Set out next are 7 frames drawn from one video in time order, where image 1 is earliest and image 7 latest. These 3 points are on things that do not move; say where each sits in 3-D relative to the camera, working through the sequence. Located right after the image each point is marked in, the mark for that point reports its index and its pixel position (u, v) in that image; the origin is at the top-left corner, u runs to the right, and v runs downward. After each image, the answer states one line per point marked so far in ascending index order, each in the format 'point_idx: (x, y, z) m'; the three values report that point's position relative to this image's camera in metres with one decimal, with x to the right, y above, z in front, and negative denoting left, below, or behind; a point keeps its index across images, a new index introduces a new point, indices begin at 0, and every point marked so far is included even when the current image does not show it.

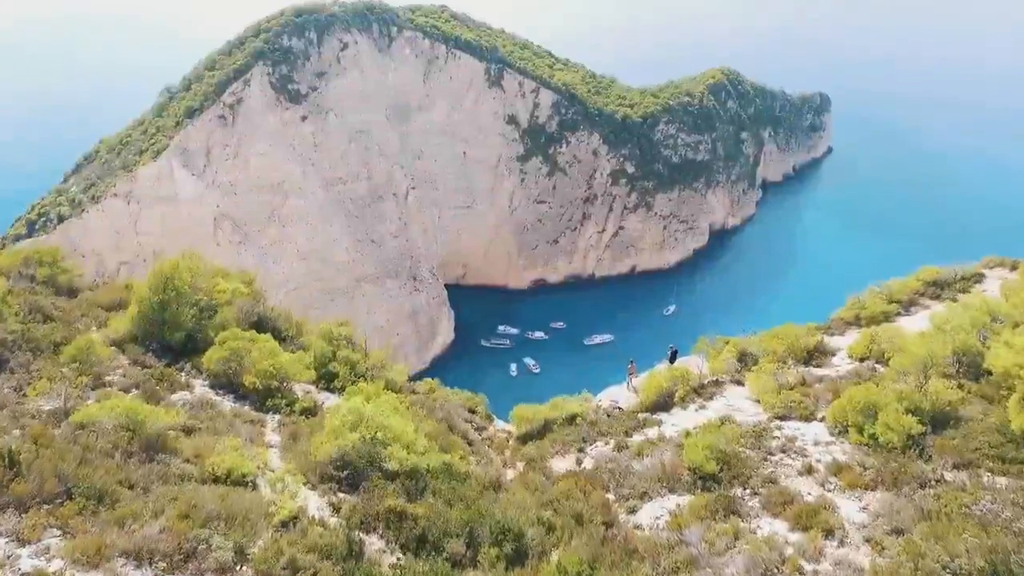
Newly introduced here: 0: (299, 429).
0: (-6.9, -4.7, +20.1) m
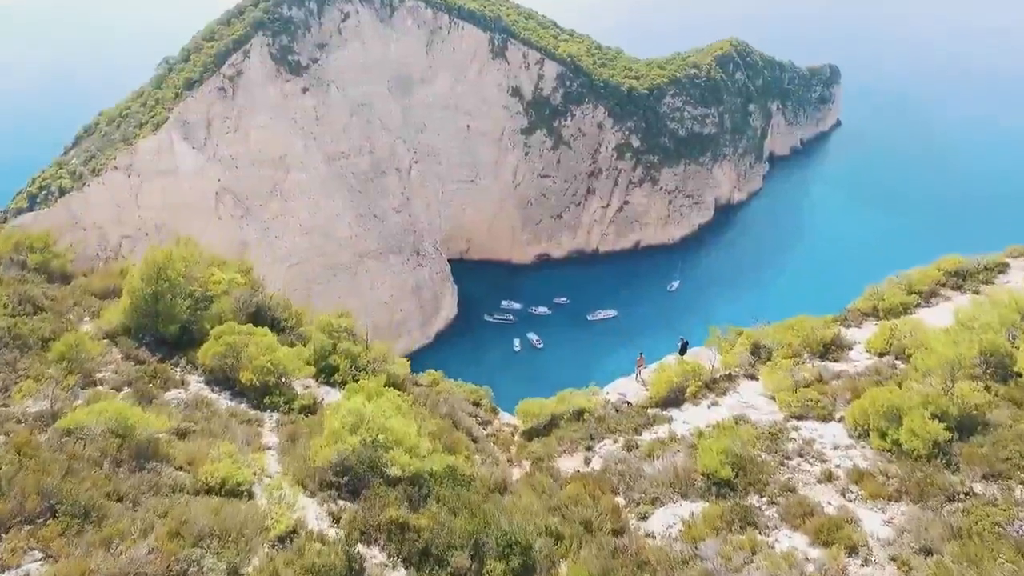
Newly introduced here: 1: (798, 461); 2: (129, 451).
0: (-6.7, -4.5, +19.4) m
1: (+8.6, -5.2, +18.6) m
2: (-9.5, -4.1, +15.4) m
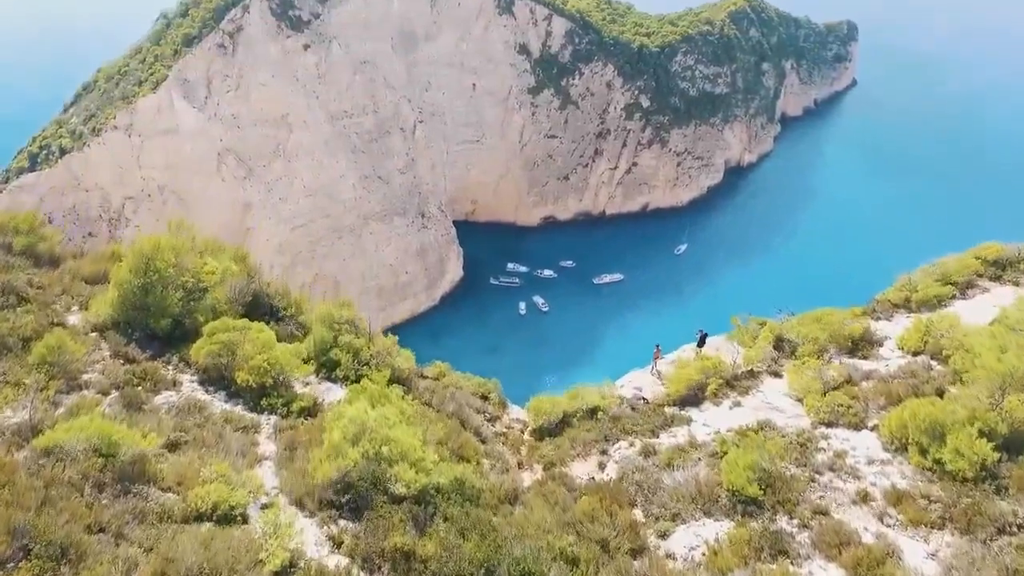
0: (-6.3, -4.5, +18.3) m
1: (+9.0, -5.3, +17.4) m
2: (-9.2, -4.3, +14.3) m
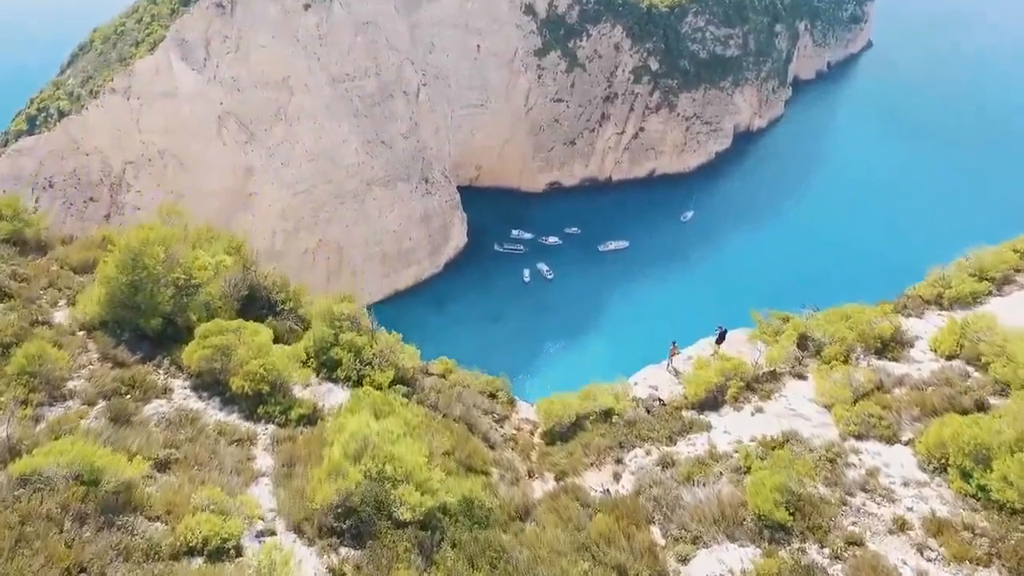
0: (-6.0, -4.6, +17.2) m
1: (+9.3, -5.6, +16.3) m
2: (-8.9, -4.6, +13.3) m
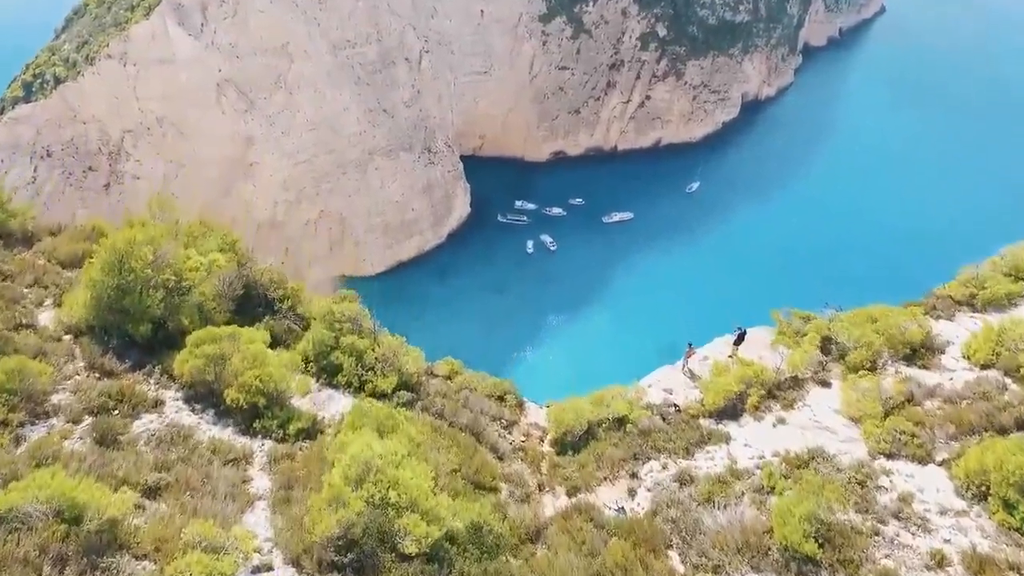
0: (-5.7, -4.9, +16.3) m
1: (+9.5, -6.0, +15.4) m
2: (-8.7, -5.1, +12.3) m
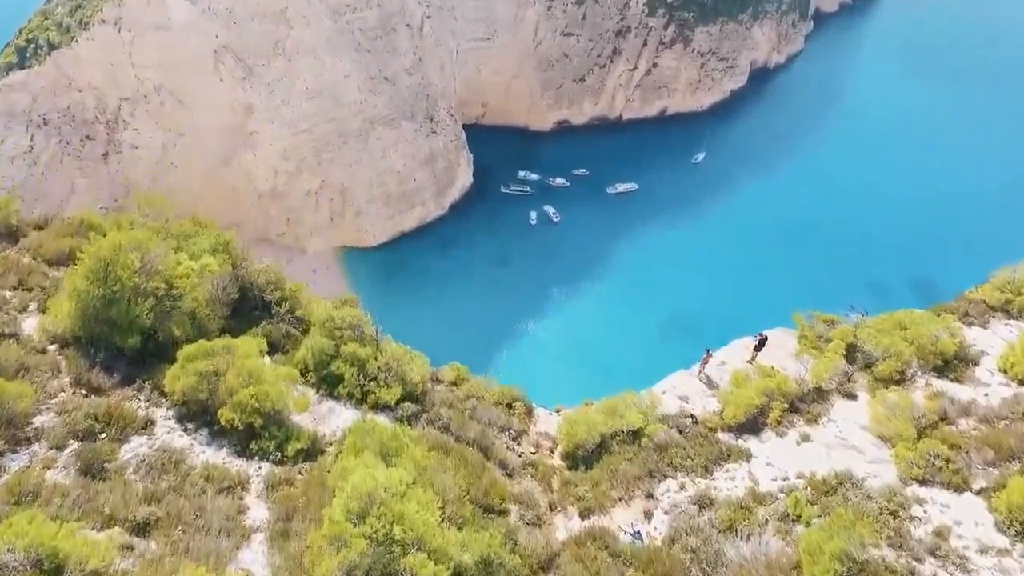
0: (-5.4, -5.3, +15.3) m
1: (+9.8, -6.5, +14.4) m
2: (-8.4, -5.7, +11.4) m
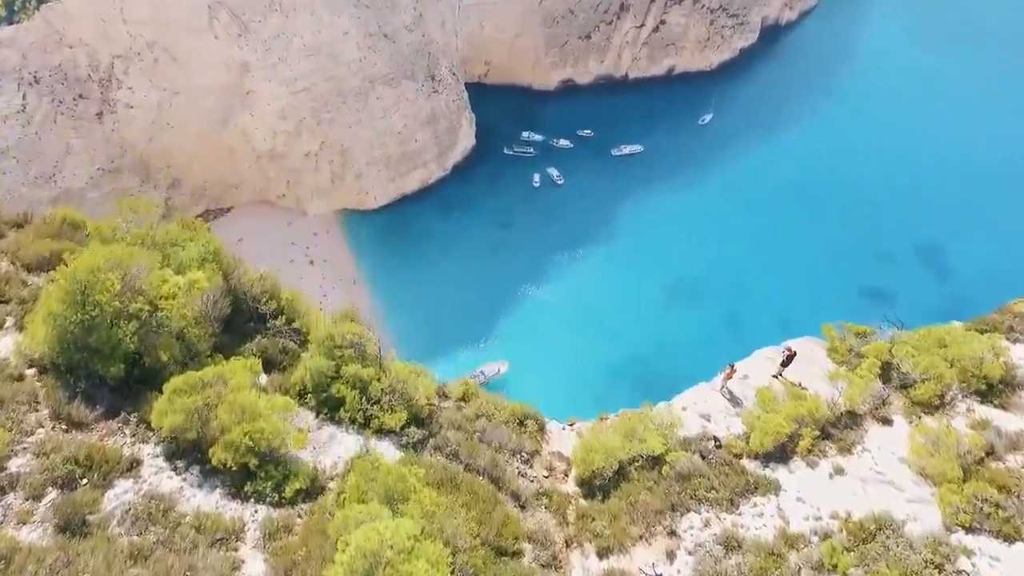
0: (-5.1, -6.1, +14.2) m
1: (+10.2, -7.5, +13.4) m
2: (-8.0, -6.7, +10.3) m
